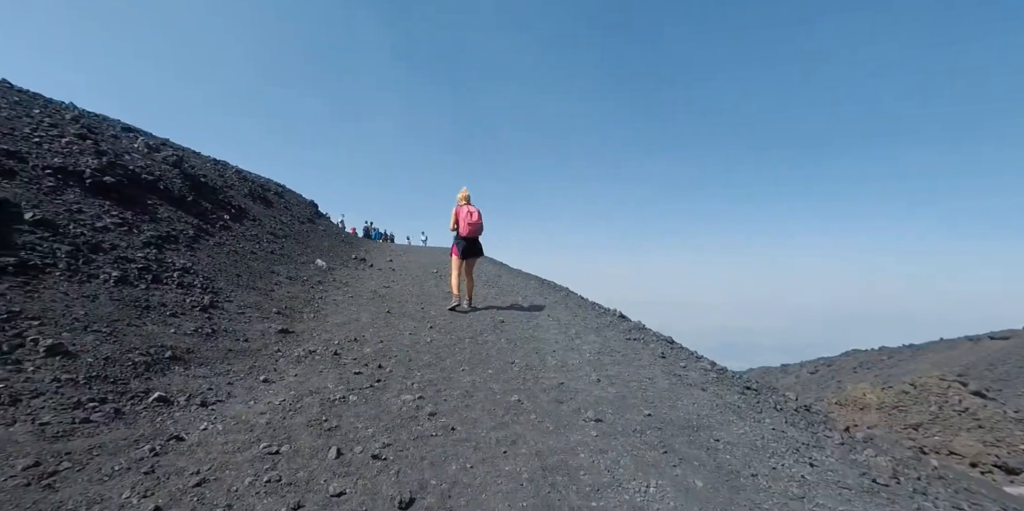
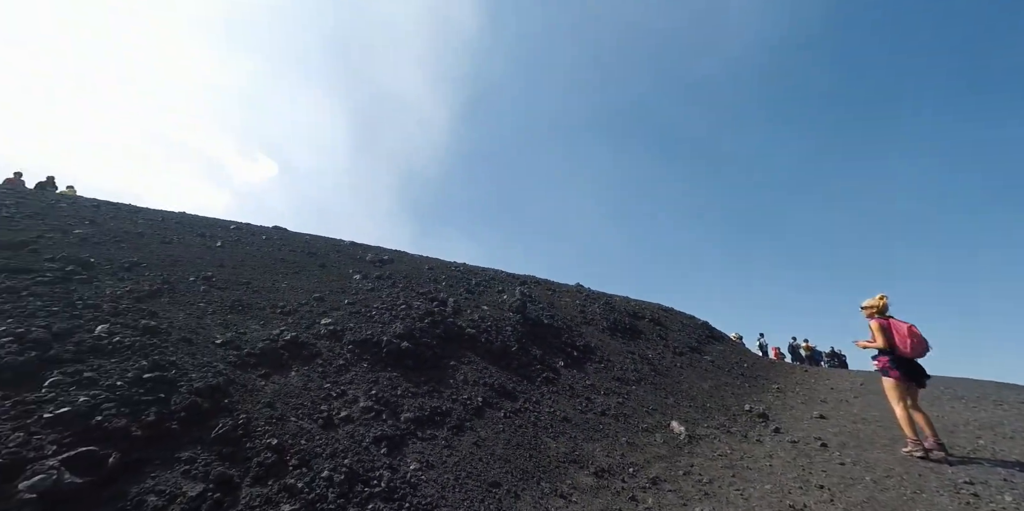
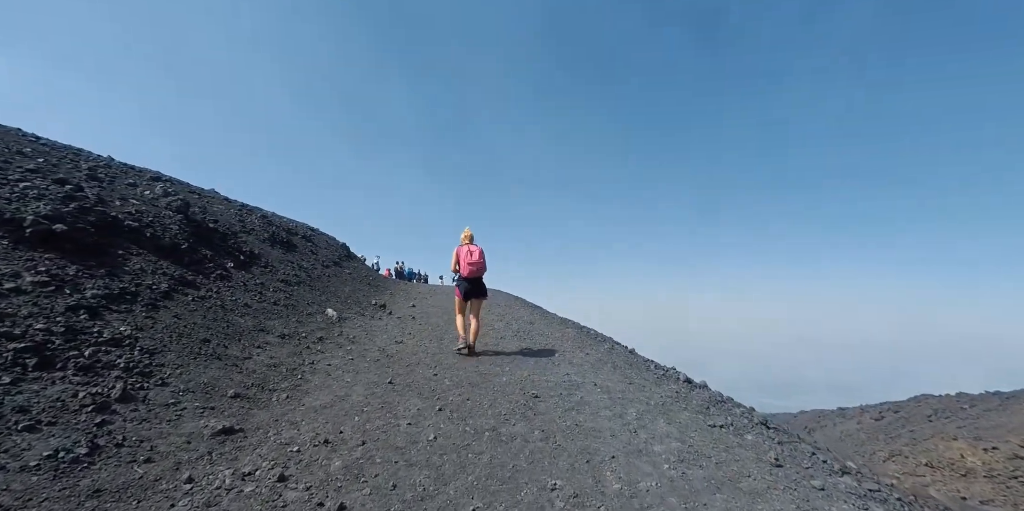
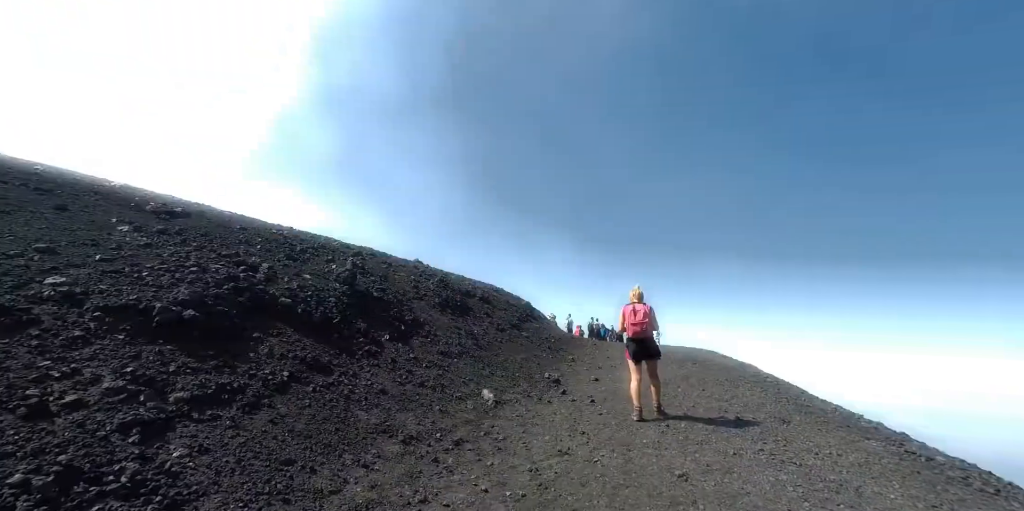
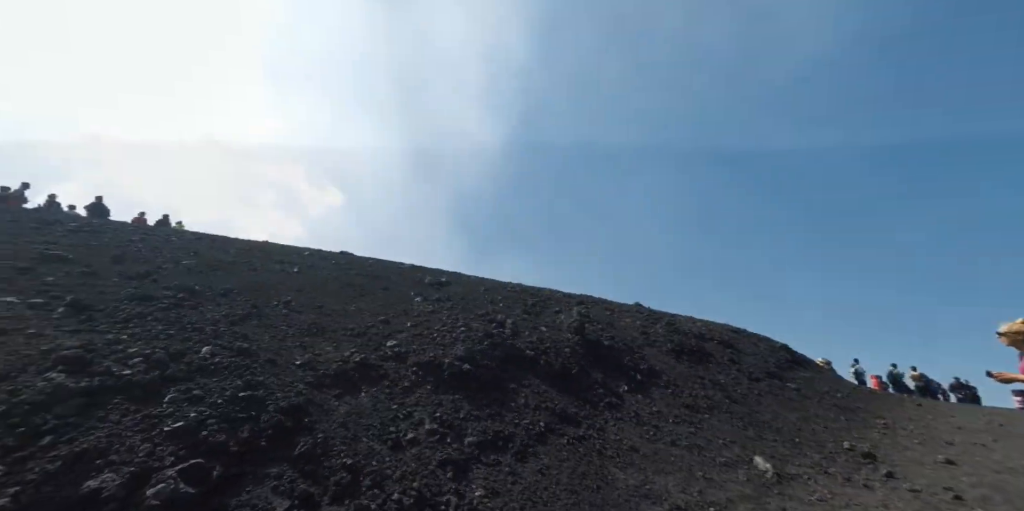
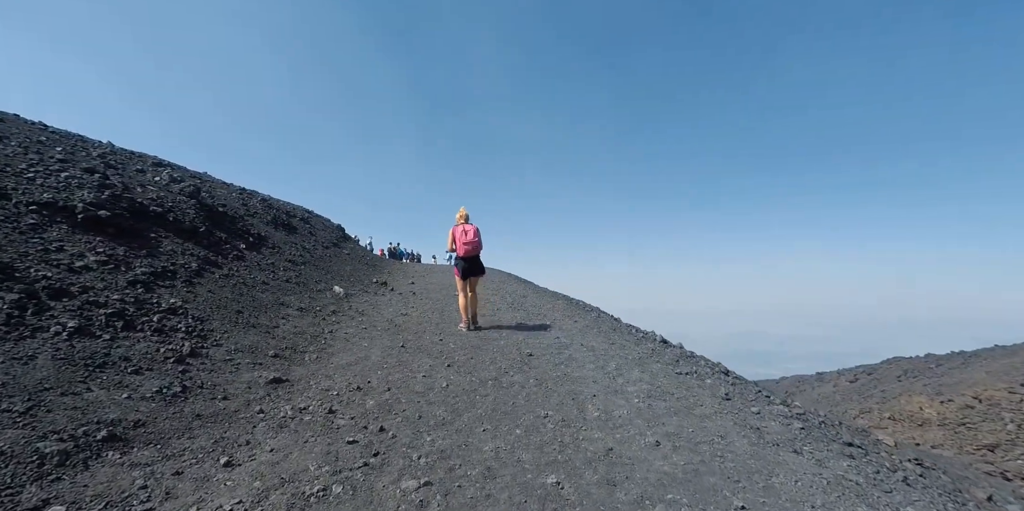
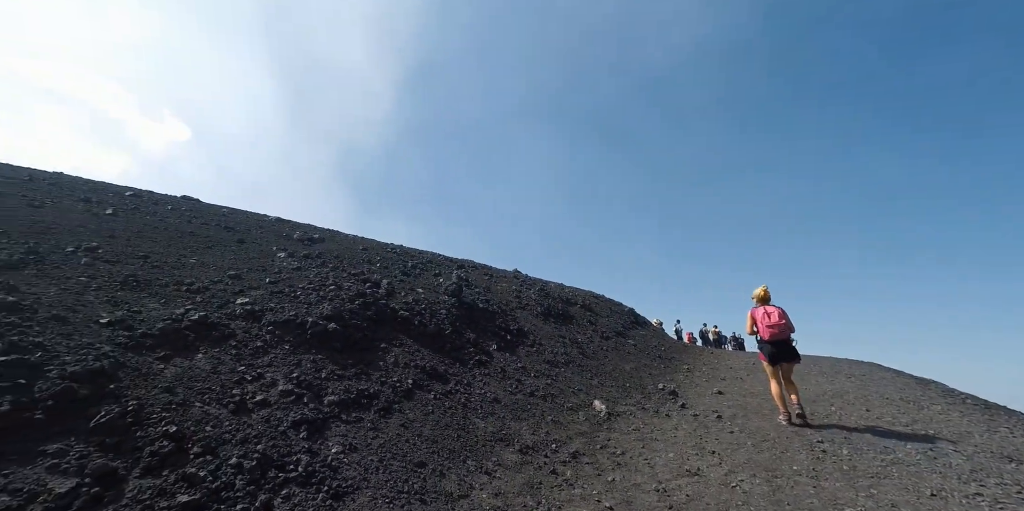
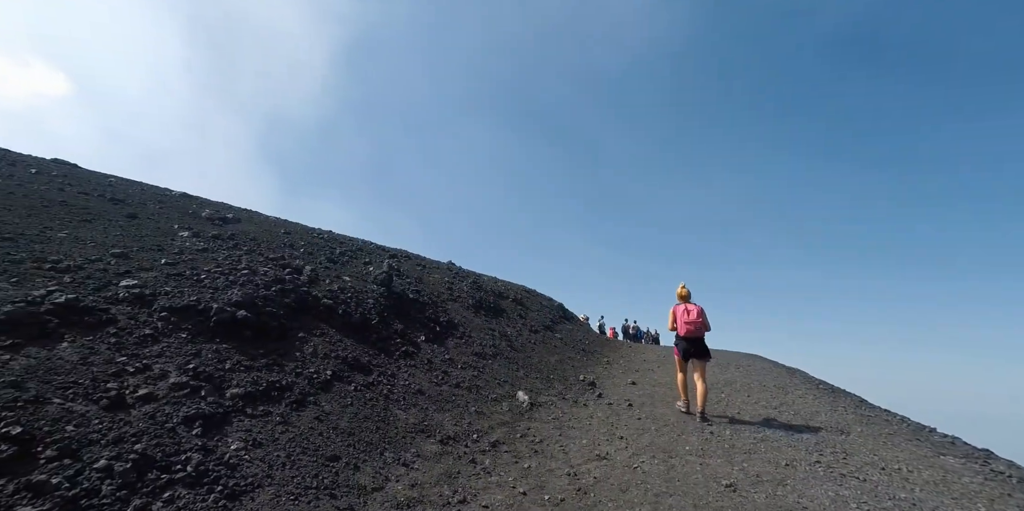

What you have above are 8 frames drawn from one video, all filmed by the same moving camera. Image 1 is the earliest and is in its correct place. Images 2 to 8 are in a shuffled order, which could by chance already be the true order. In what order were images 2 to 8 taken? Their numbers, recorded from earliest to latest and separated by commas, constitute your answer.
6, 3, 4, 8, 7, 2, 5
